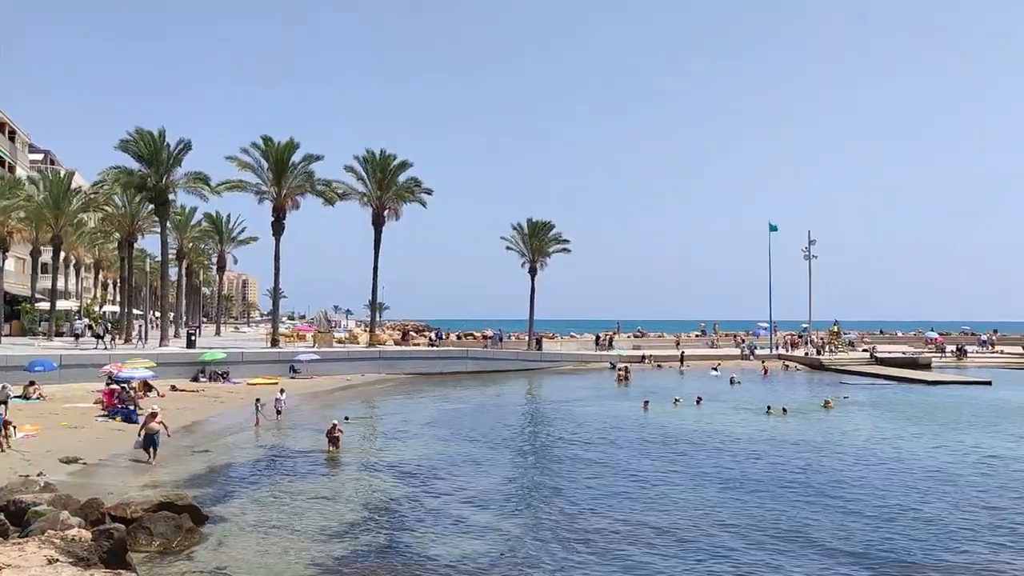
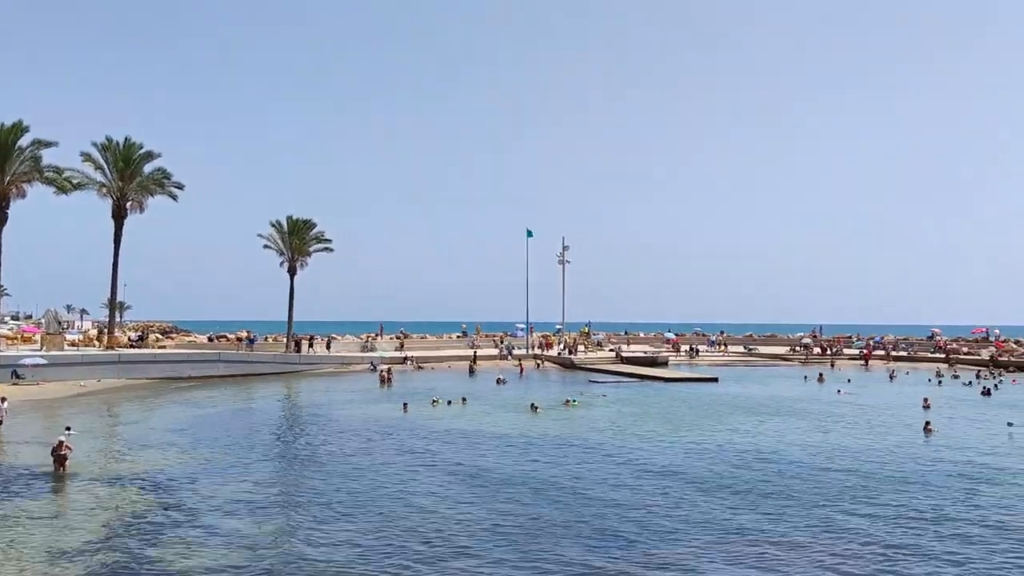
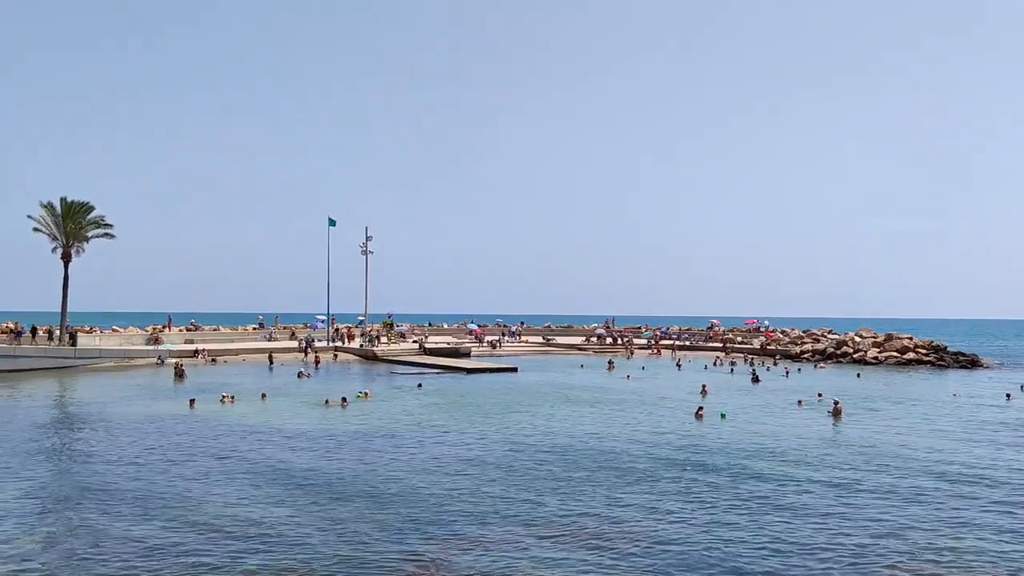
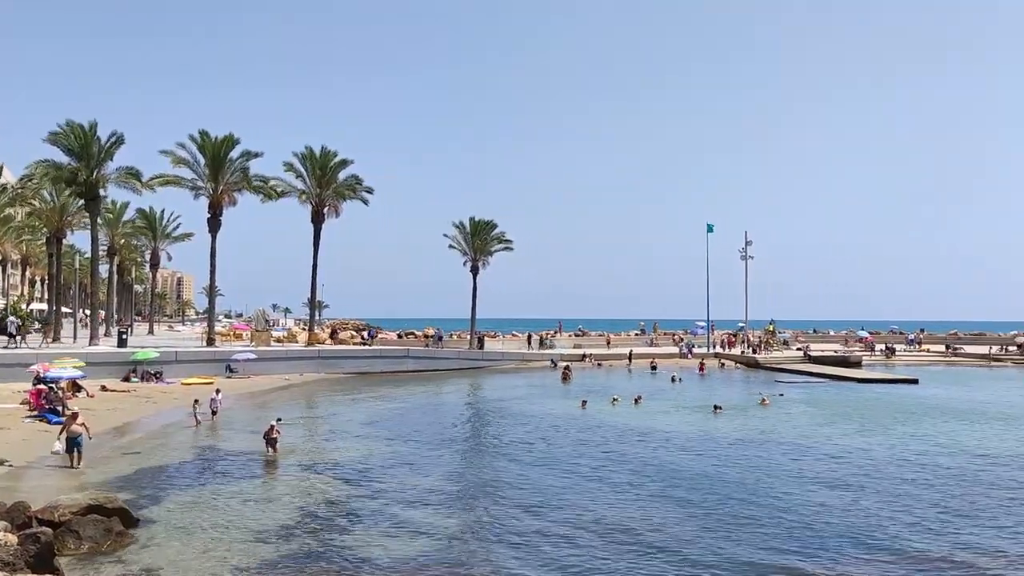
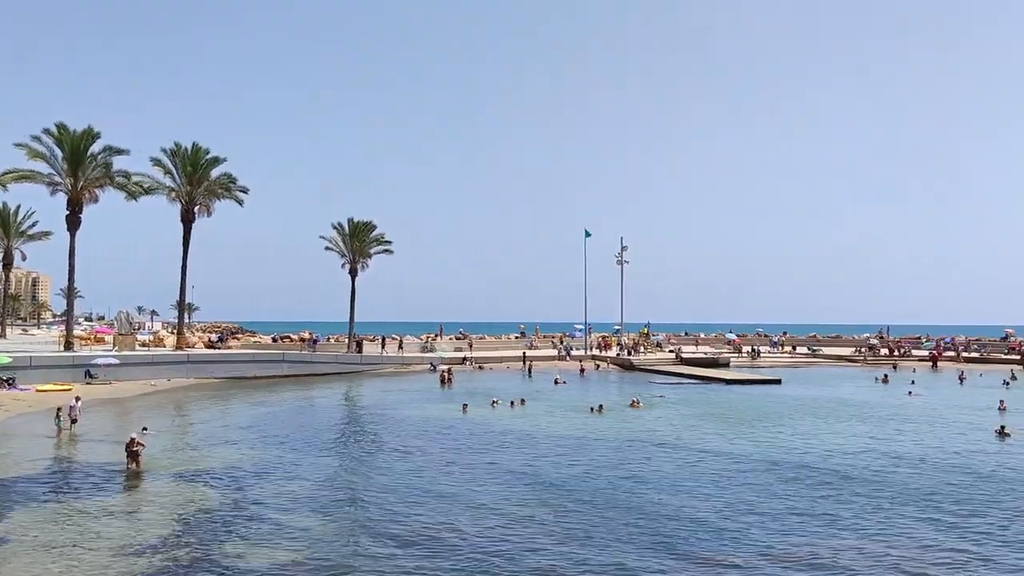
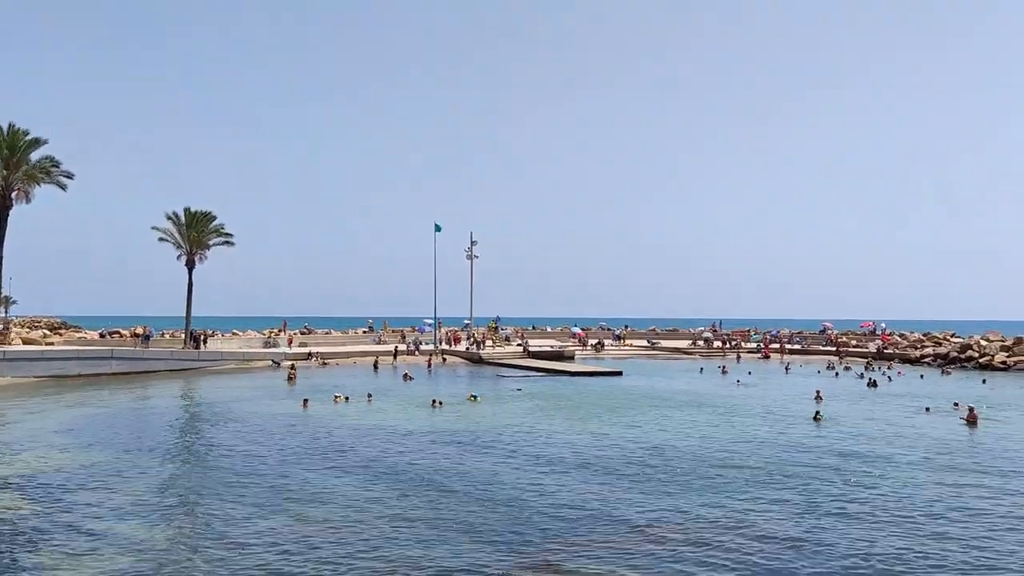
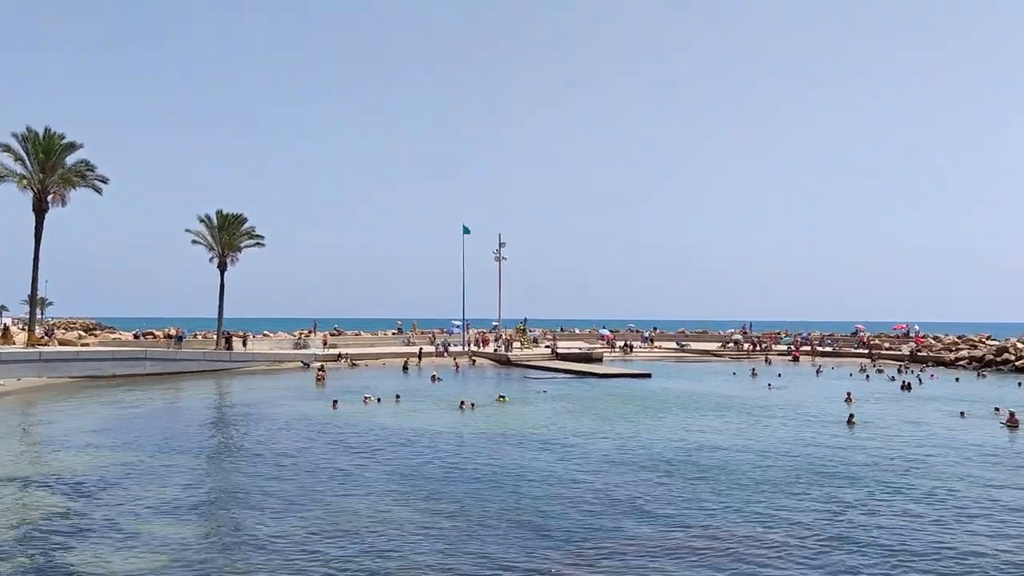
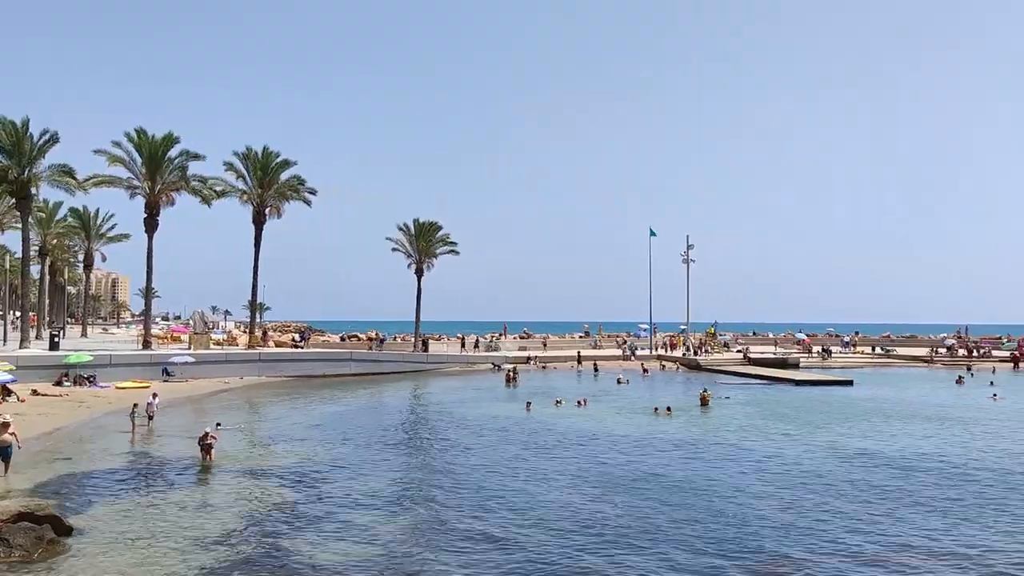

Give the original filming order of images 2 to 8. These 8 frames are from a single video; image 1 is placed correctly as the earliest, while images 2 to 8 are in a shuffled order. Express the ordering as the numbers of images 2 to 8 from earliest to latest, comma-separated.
4, 8, 5, 2, 7, 6, 3
